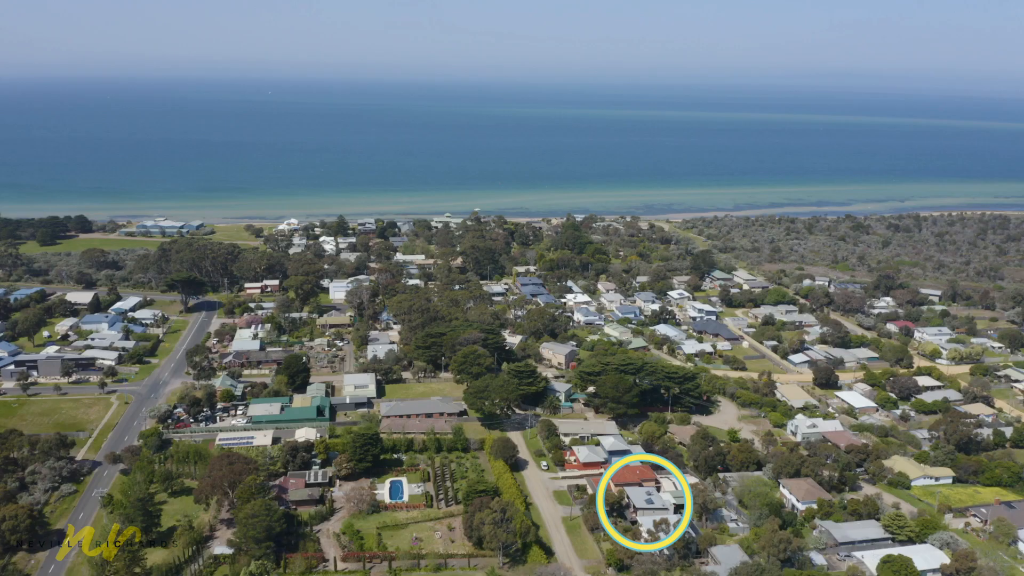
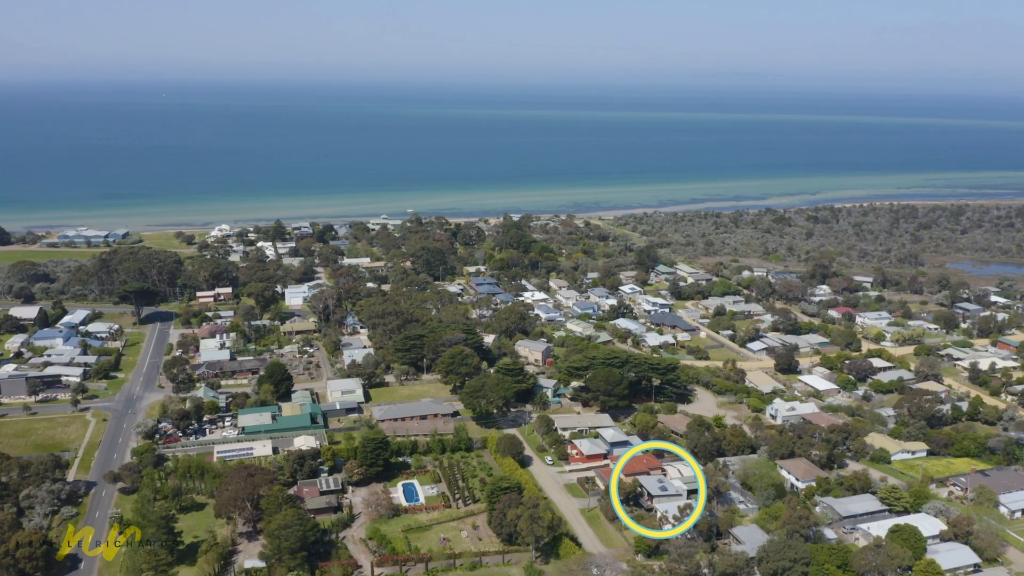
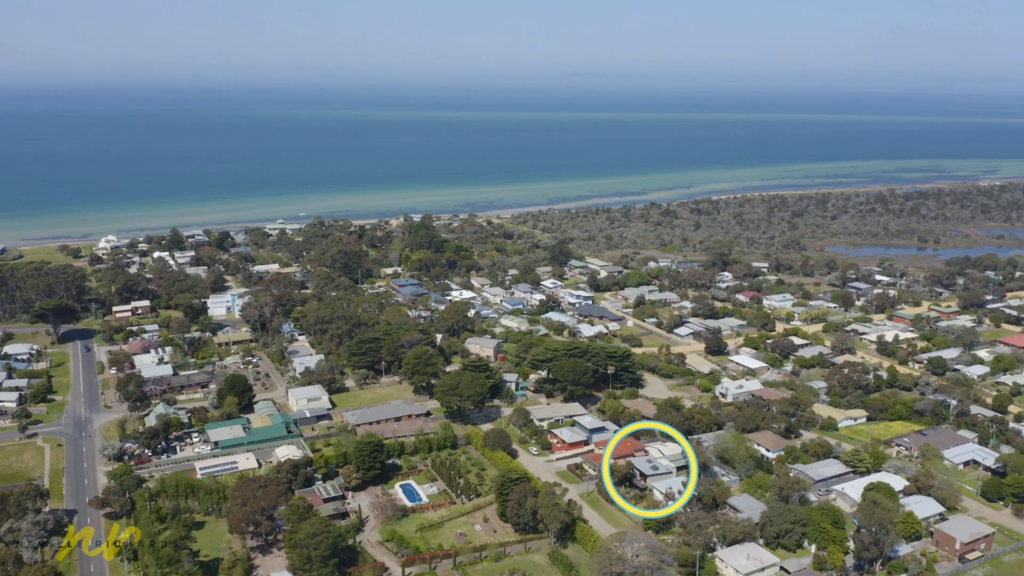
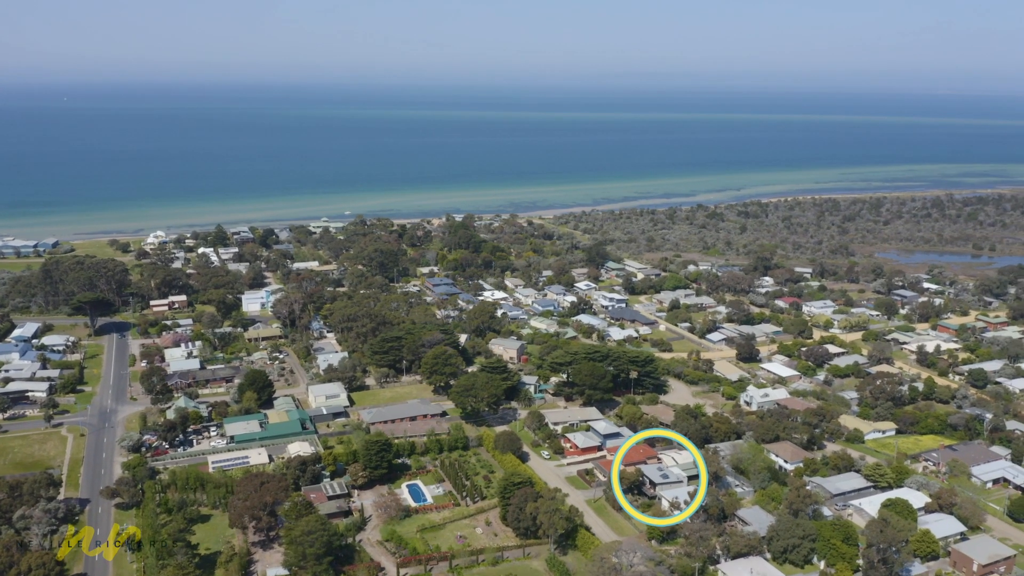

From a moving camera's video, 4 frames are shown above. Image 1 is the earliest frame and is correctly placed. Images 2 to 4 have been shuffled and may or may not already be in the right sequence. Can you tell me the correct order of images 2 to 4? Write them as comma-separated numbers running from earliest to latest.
2, 4, 3
